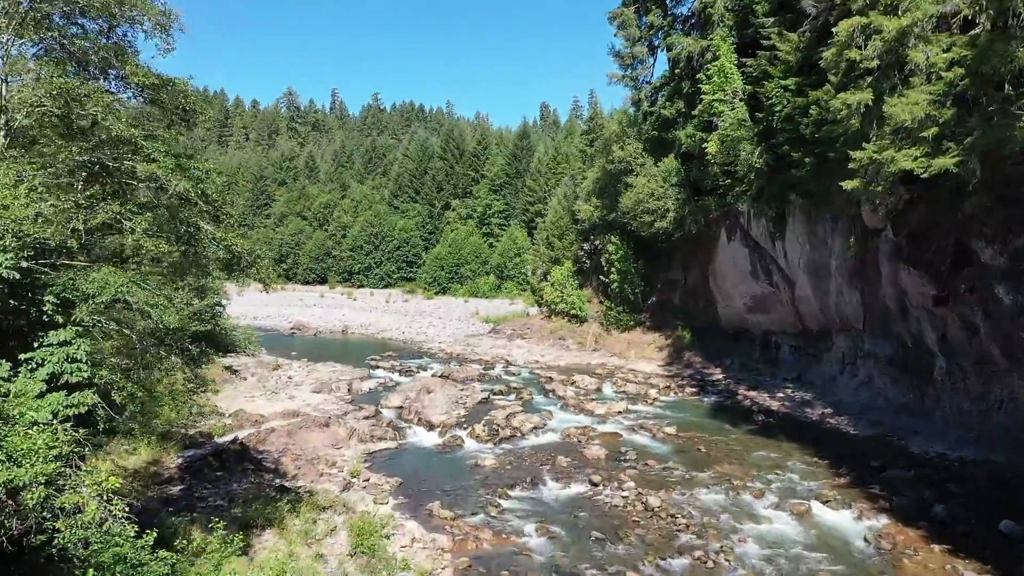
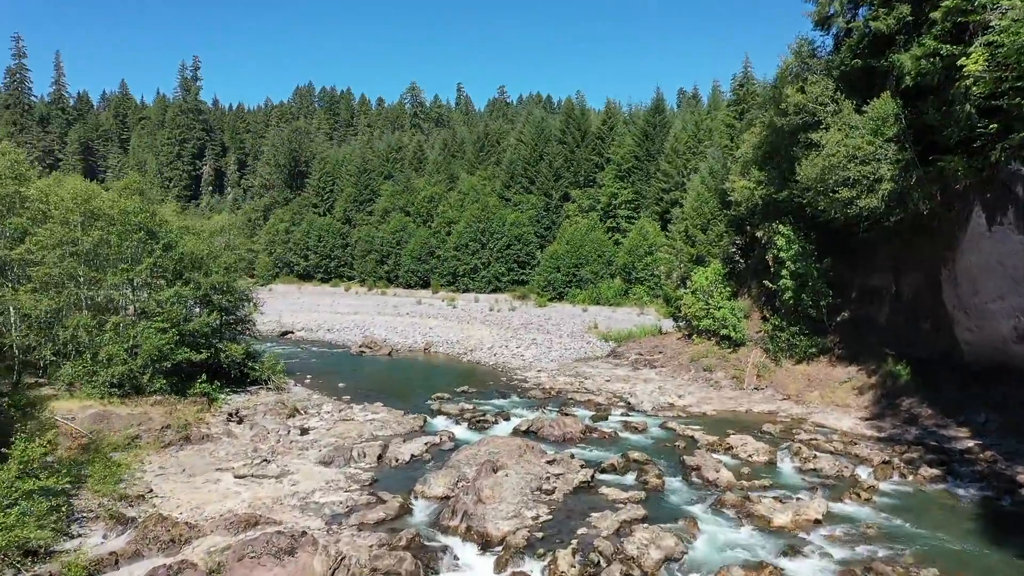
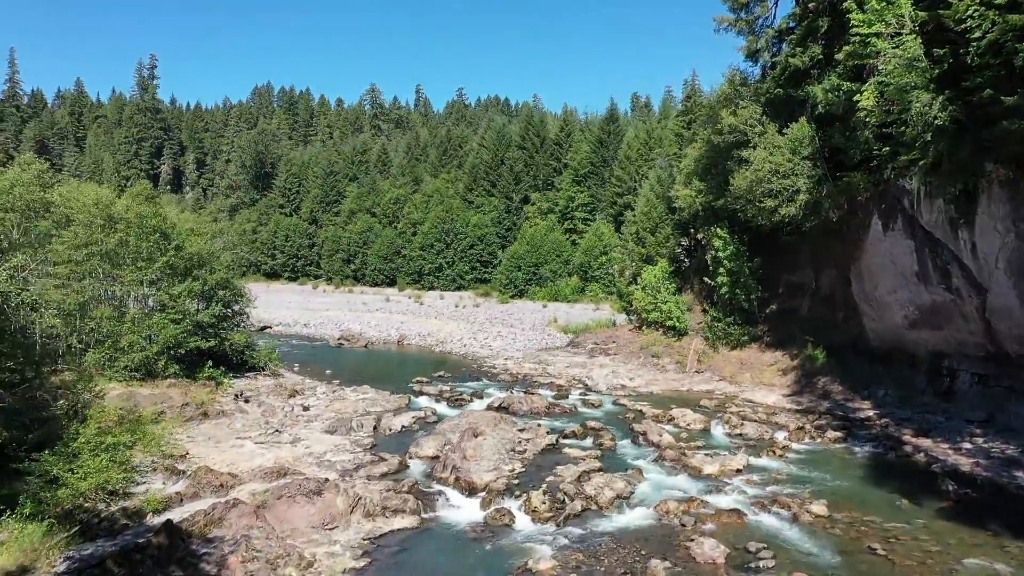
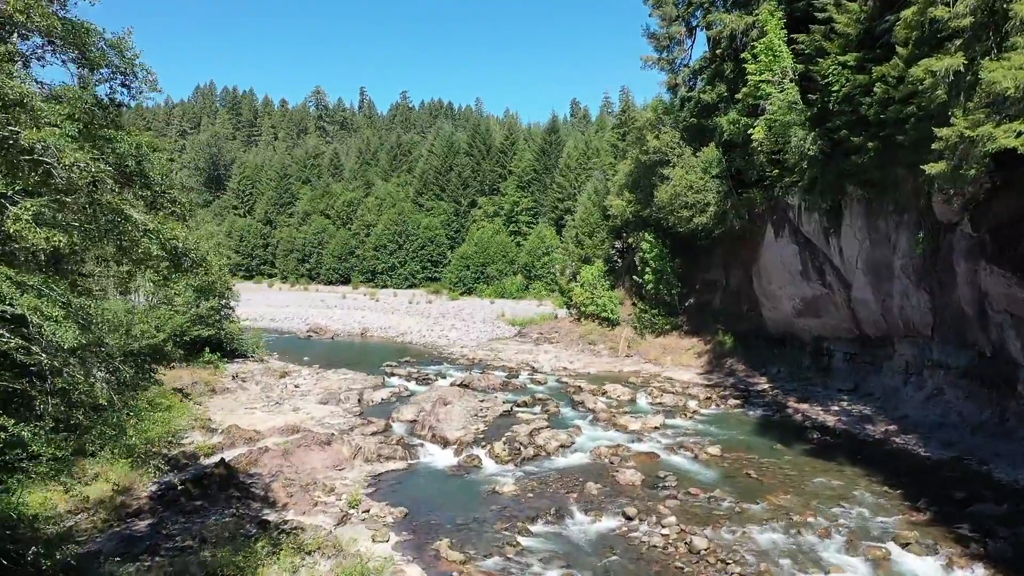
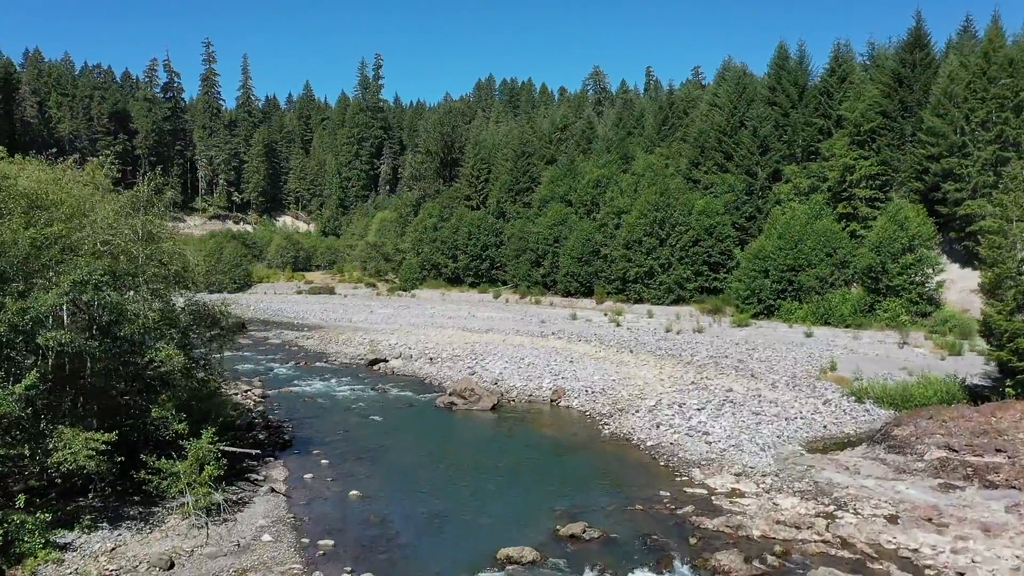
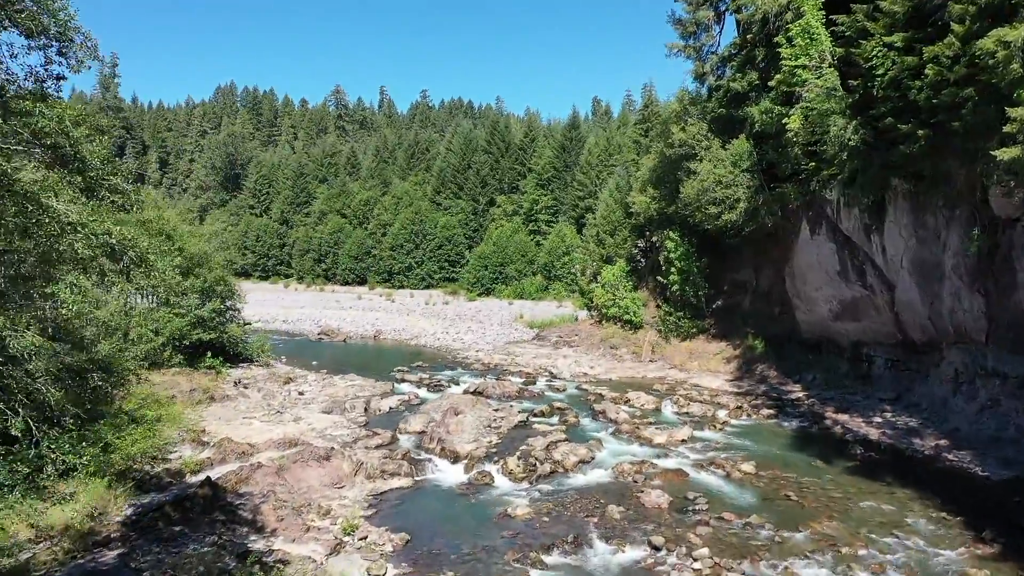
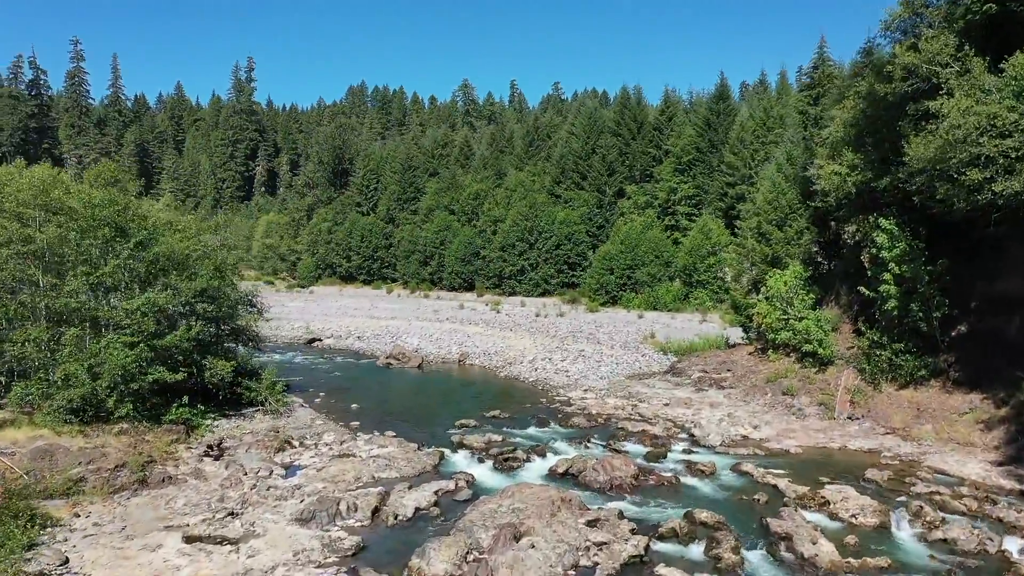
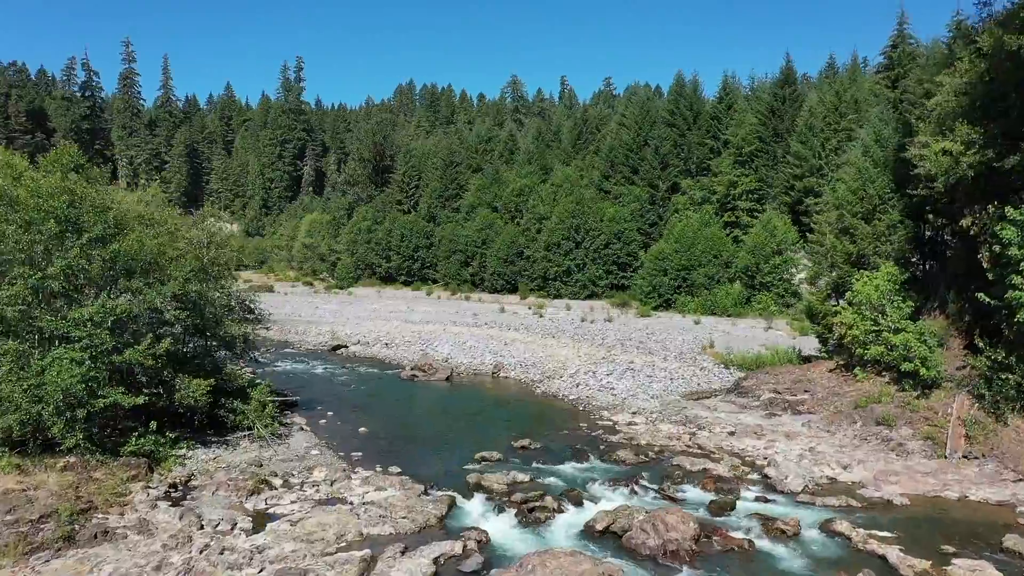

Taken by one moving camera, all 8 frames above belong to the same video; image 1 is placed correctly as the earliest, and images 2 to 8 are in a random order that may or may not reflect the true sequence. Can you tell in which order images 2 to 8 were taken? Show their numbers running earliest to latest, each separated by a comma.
4, 6, 3, 2, 7, 8, 5
